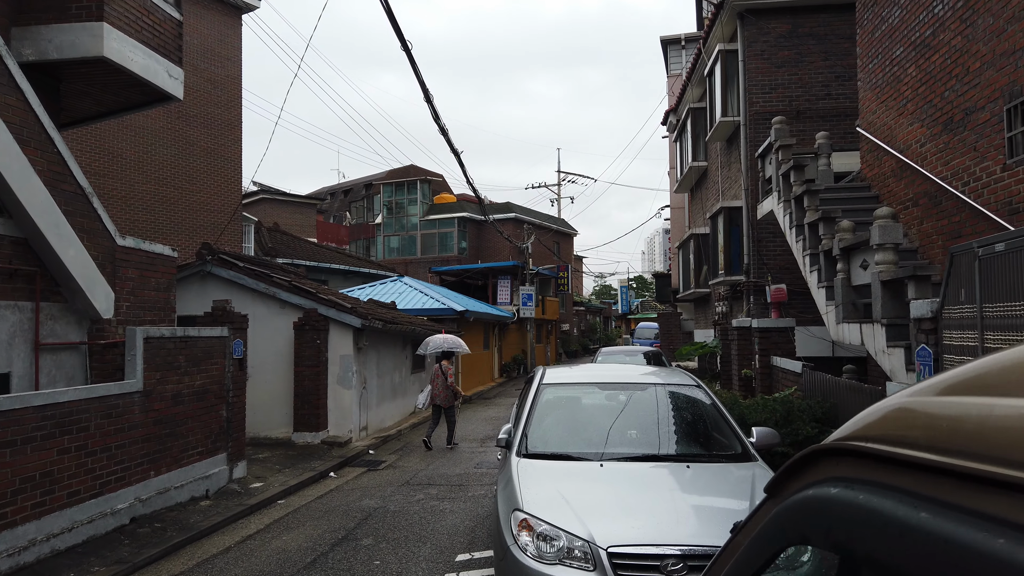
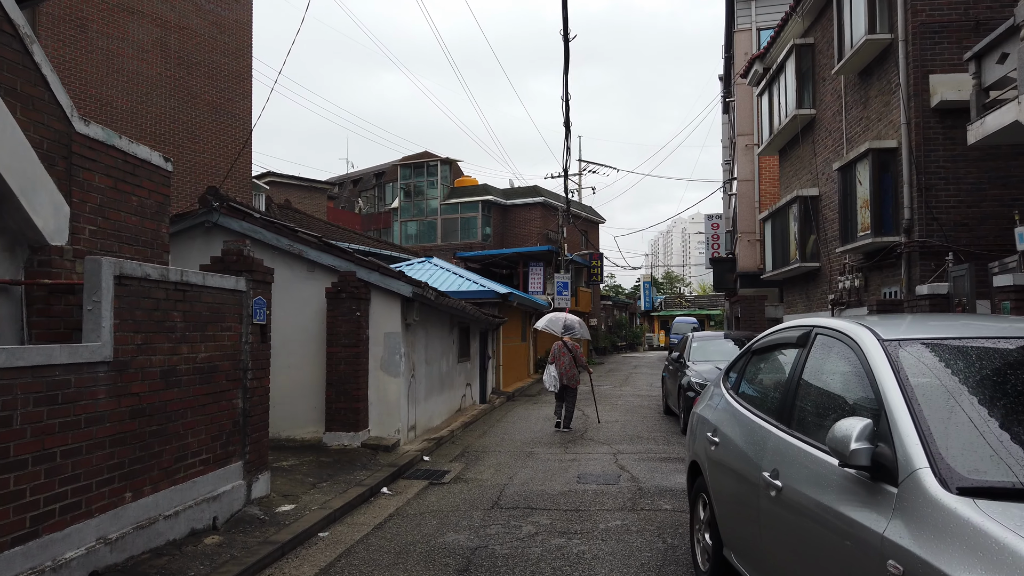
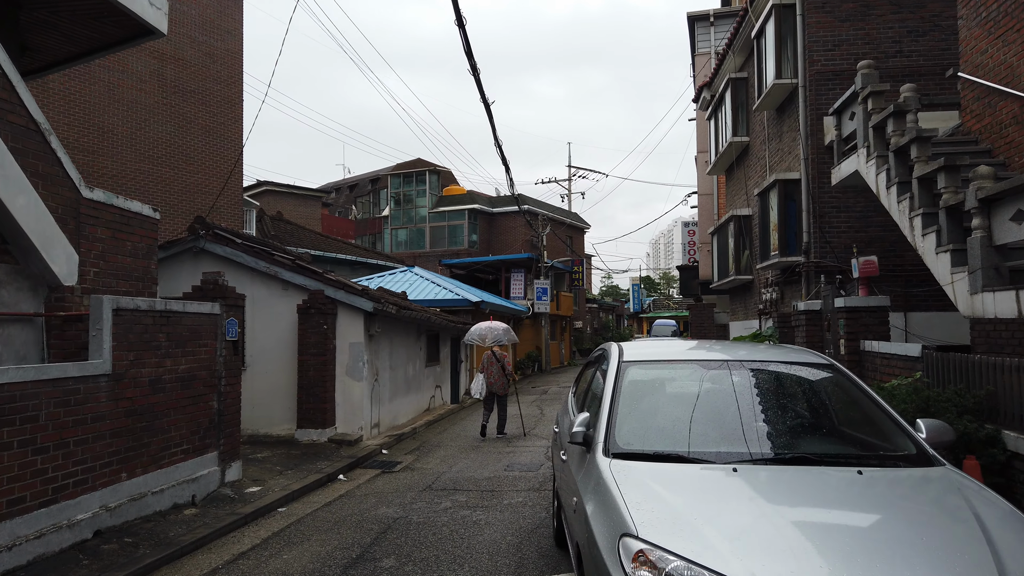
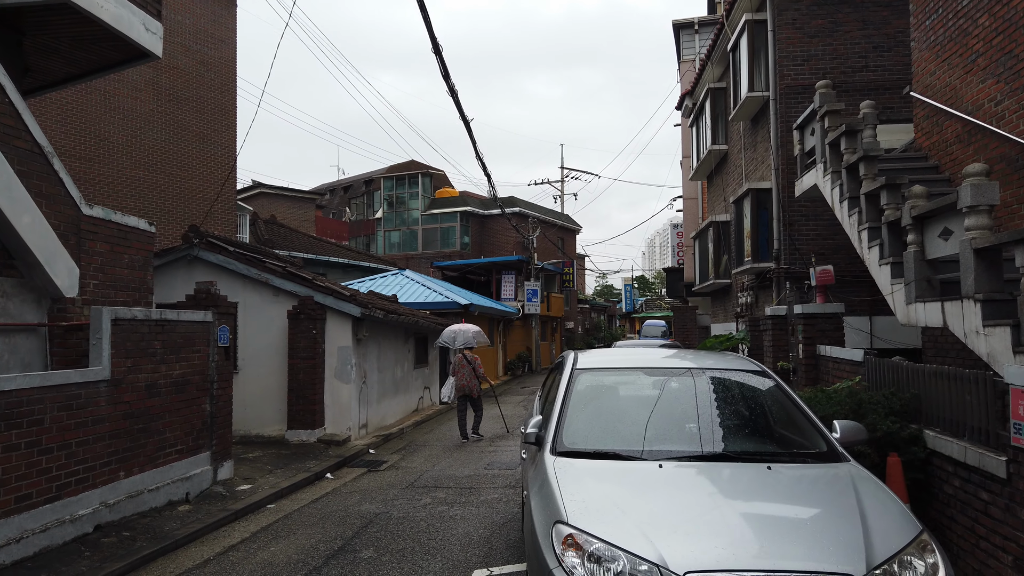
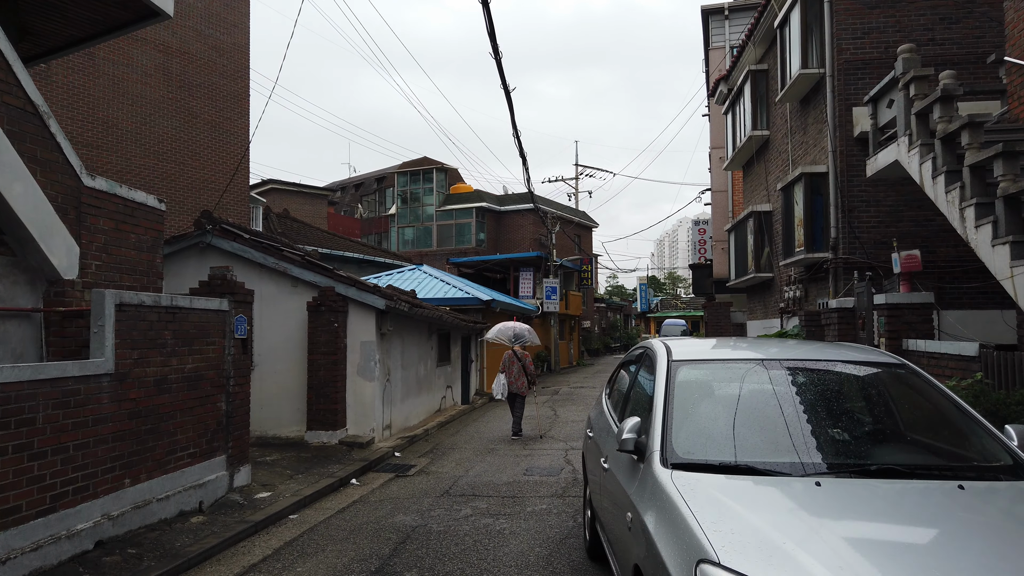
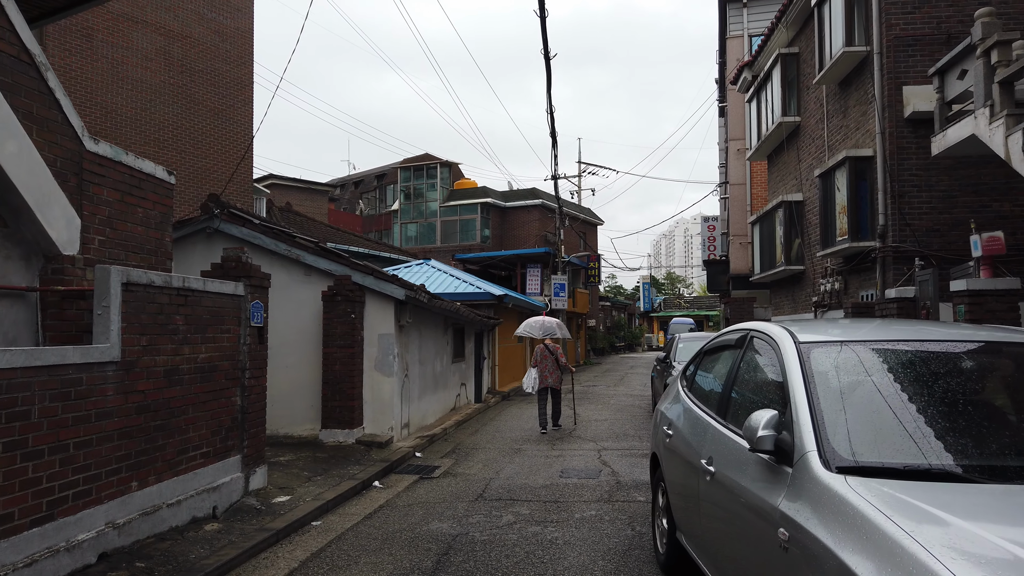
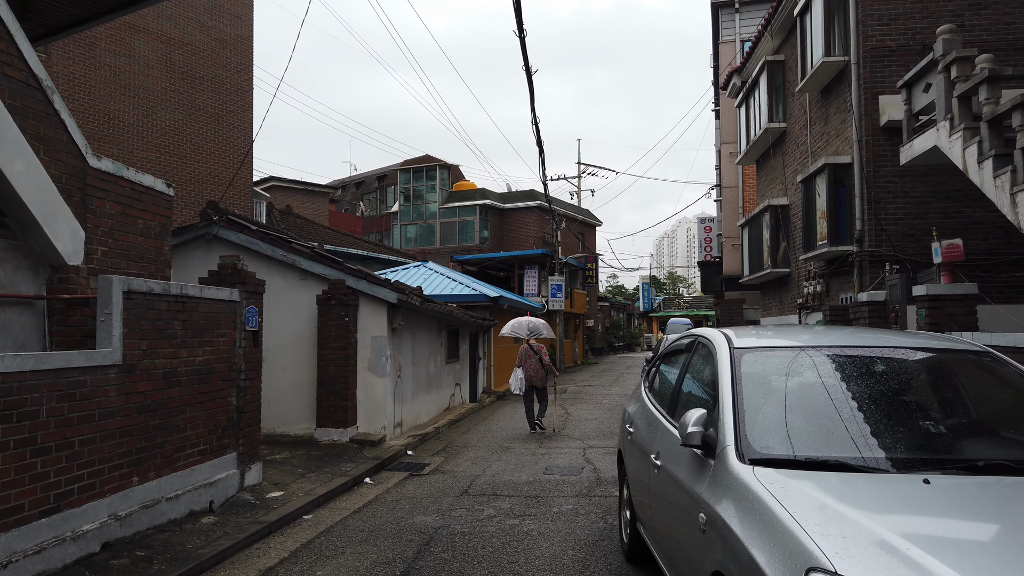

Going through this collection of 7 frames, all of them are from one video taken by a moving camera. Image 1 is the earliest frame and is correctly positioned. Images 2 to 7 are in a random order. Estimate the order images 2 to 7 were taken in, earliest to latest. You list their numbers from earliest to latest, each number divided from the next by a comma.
4, 3, 5, 7, 6, 2
